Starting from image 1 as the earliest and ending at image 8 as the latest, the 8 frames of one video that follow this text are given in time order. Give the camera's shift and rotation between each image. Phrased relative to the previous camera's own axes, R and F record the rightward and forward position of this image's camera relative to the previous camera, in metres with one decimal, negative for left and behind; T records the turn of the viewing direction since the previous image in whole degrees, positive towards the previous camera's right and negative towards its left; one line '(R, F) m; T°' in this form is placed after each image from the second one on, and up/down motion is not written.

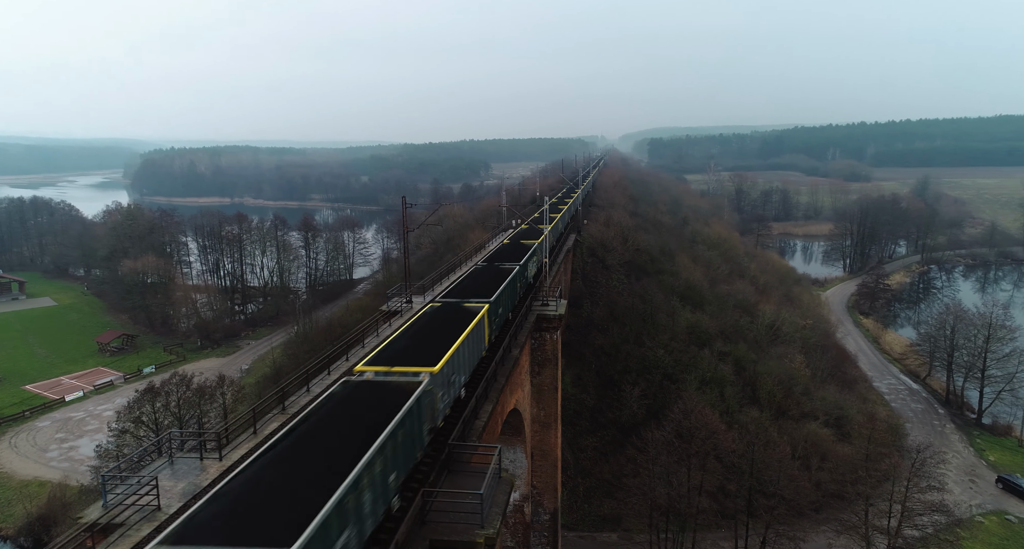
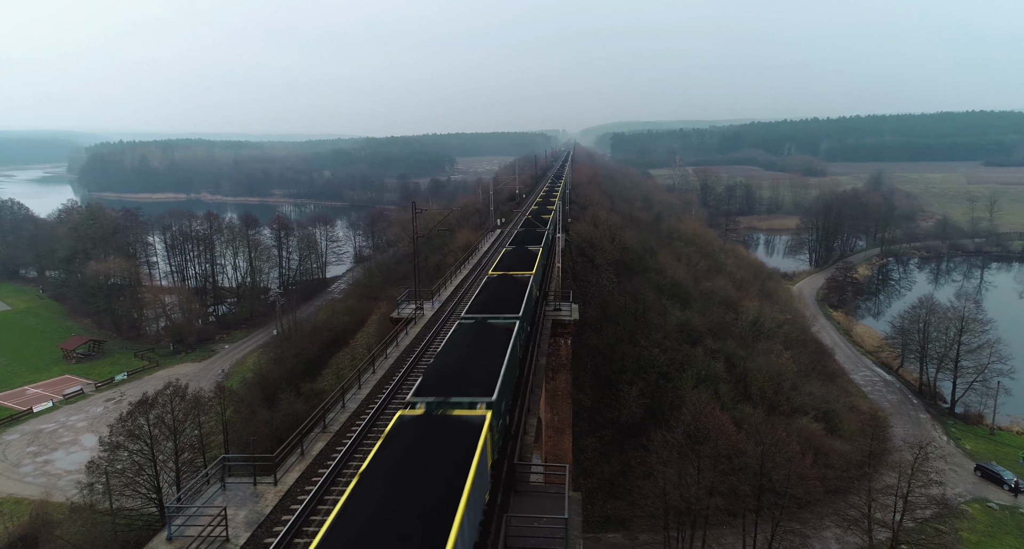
(-2.1, +0.1) m; +4°
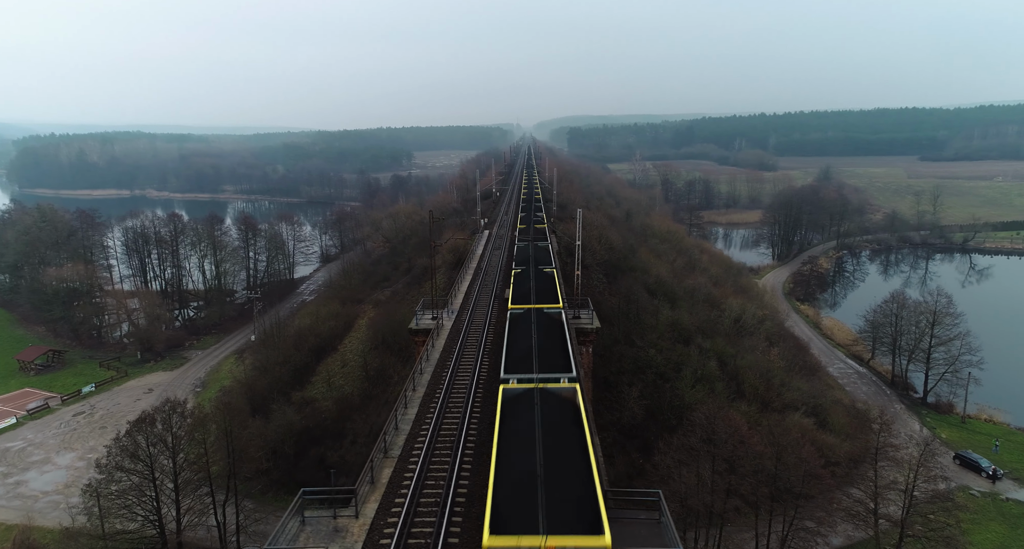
(-2.7, +0.2) m; +5°
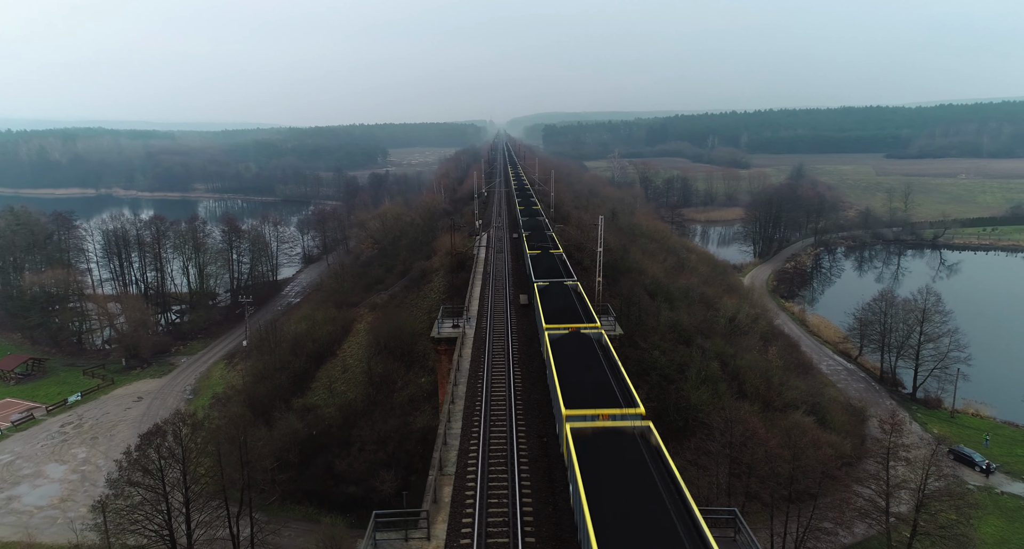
(-2.0, +0.1) m; +3°
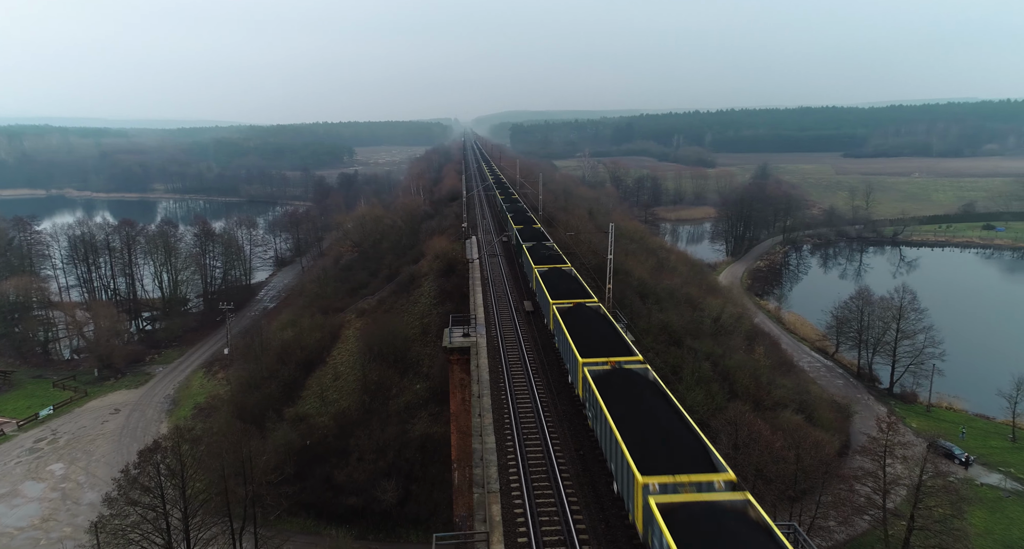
(-1.8, +0.1) m; +3°
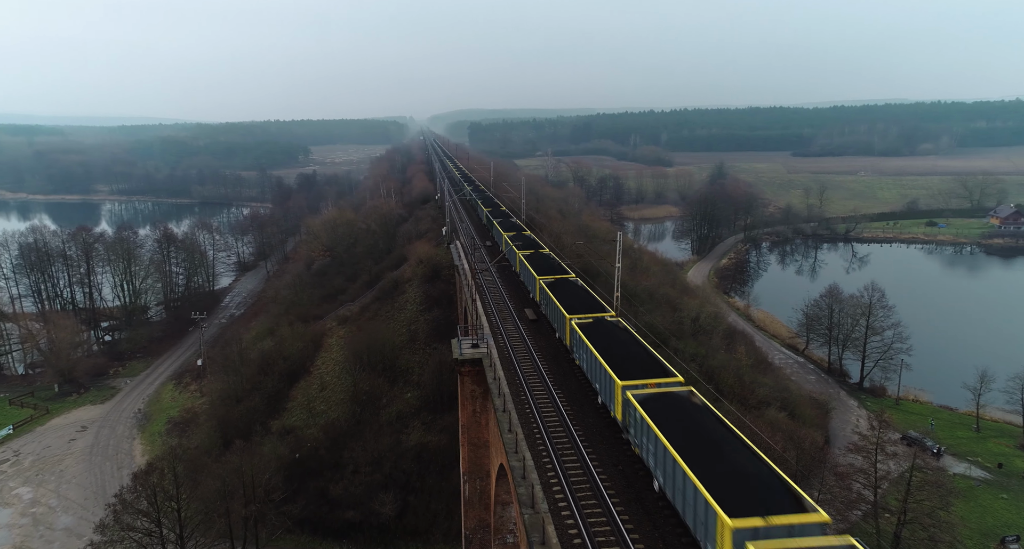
(-2.1, +0.2) m; +4°
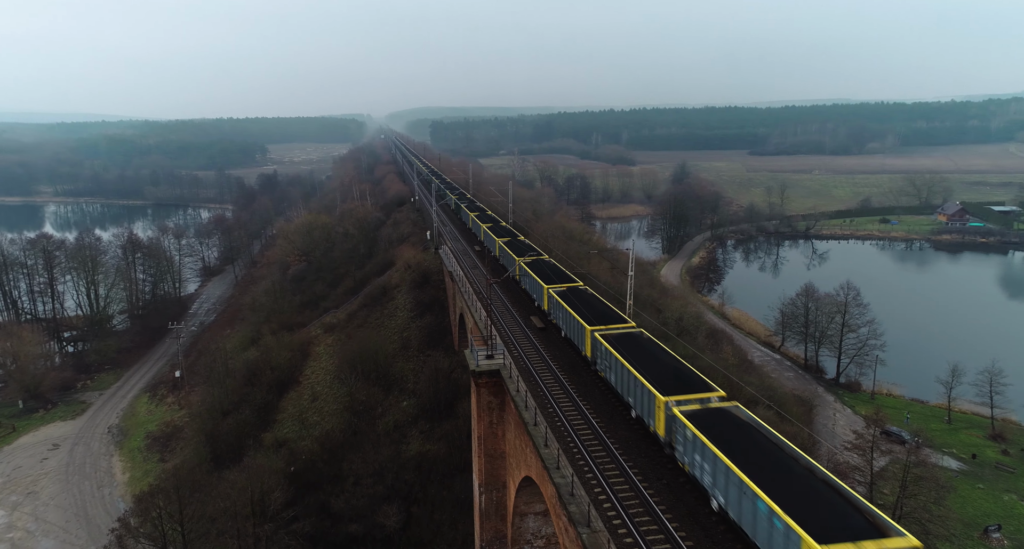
(-2.2, +0.2) m; +4°
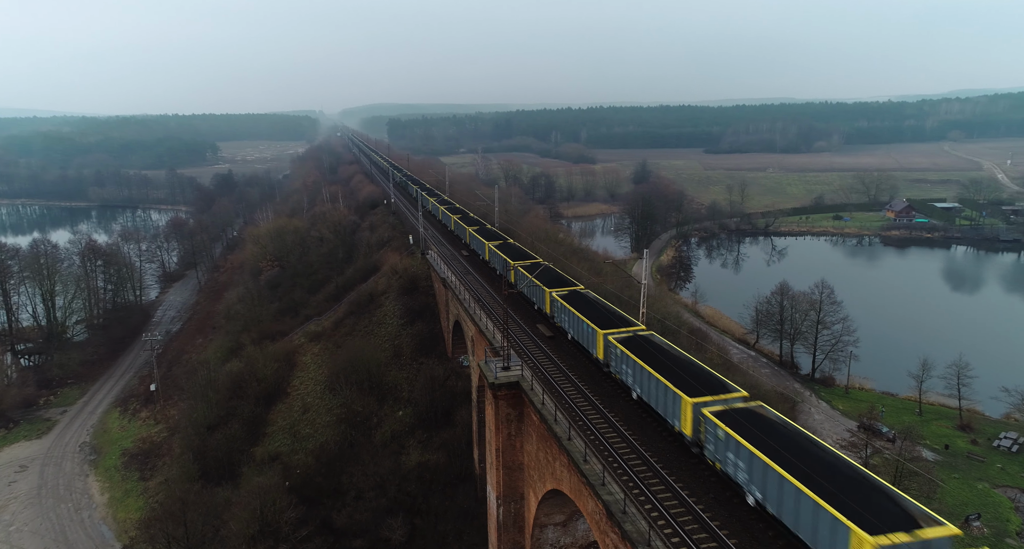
(-2.3, +0.3) m; +4°
